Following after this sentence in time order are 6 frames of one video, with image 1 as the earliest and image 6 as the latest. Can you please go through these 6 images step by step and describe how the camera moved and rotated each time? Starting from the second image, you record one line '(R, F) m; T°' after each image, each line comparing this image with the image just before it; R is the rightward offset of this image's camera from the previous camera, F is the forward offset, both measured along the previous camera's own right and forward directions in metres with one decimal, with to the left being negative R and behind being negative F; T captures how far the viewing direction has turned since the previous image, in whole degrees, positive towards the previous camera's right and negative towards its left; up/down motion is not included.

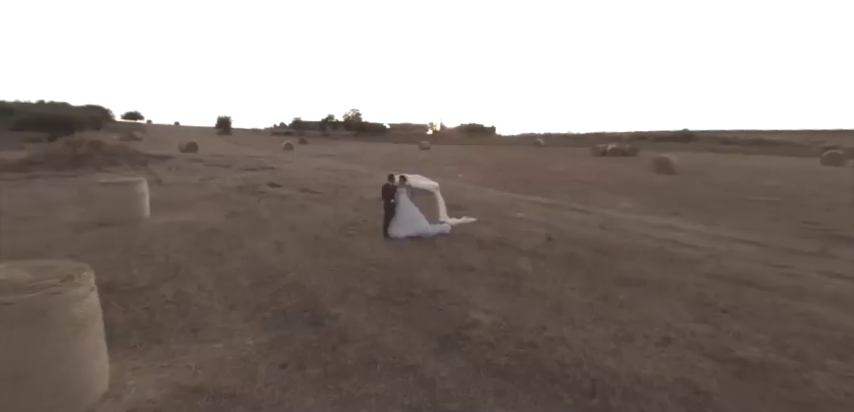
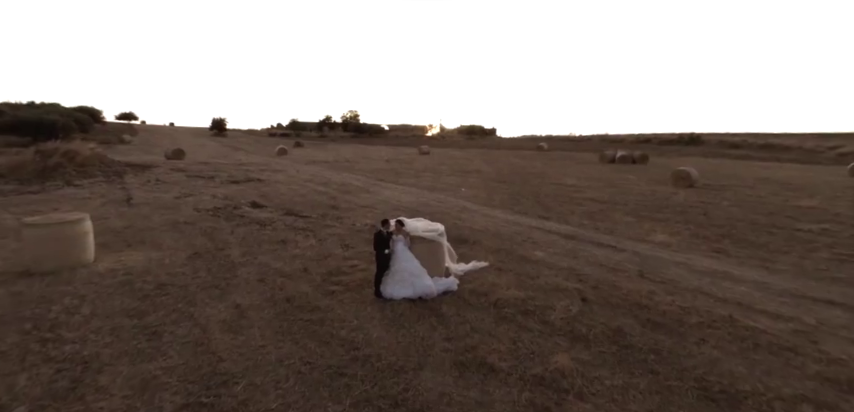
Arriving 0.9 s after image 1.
(0.0, +1.5) m; 0°
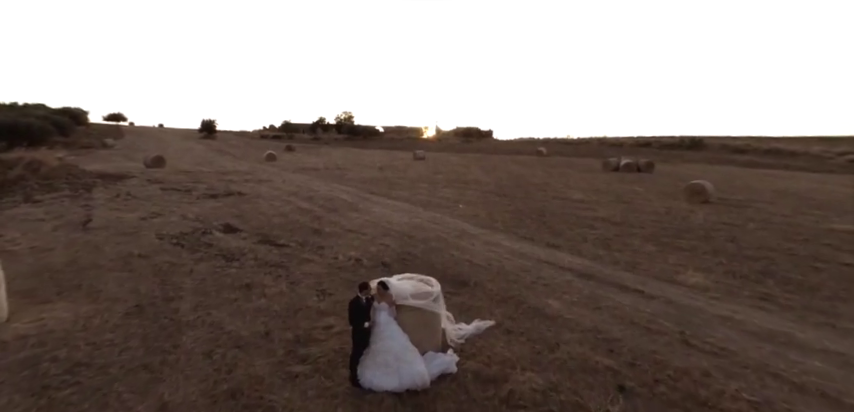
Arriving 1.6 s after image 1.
(0.0, +1.4) m; +1°
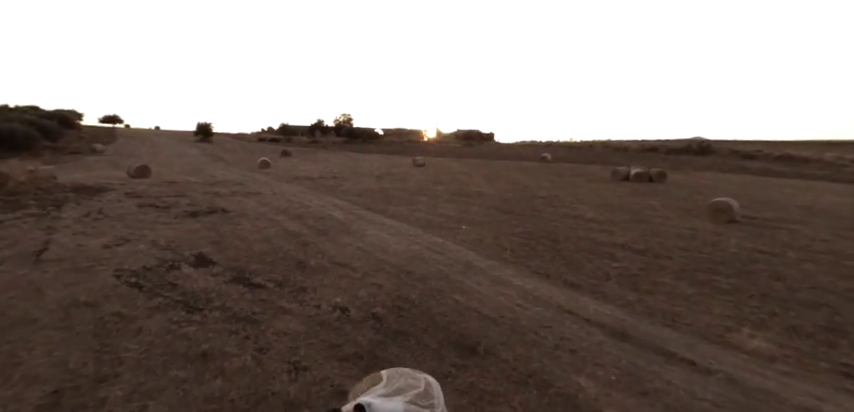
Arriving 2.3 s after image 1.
(0.0, +1.4) m; 0°
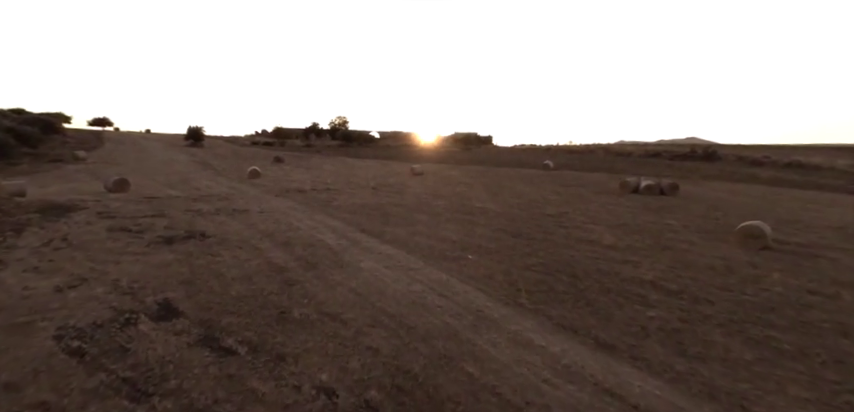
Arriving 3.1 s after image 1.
(-0.1, +1.5) m; 0°
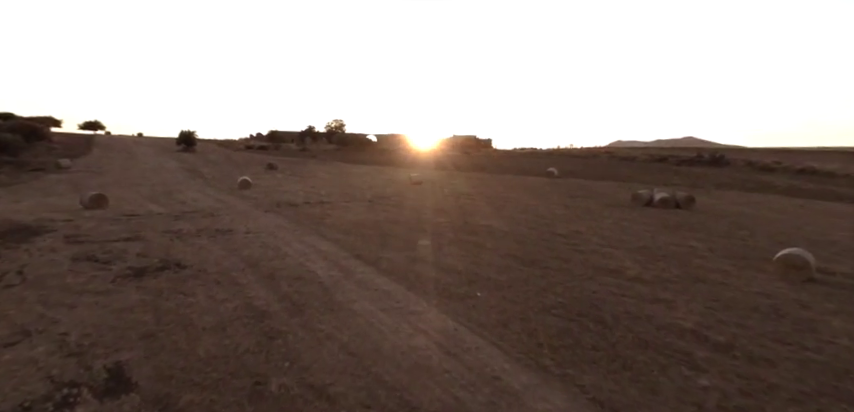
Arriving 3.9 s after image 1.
(-0.1, +1.5) m; 0°
